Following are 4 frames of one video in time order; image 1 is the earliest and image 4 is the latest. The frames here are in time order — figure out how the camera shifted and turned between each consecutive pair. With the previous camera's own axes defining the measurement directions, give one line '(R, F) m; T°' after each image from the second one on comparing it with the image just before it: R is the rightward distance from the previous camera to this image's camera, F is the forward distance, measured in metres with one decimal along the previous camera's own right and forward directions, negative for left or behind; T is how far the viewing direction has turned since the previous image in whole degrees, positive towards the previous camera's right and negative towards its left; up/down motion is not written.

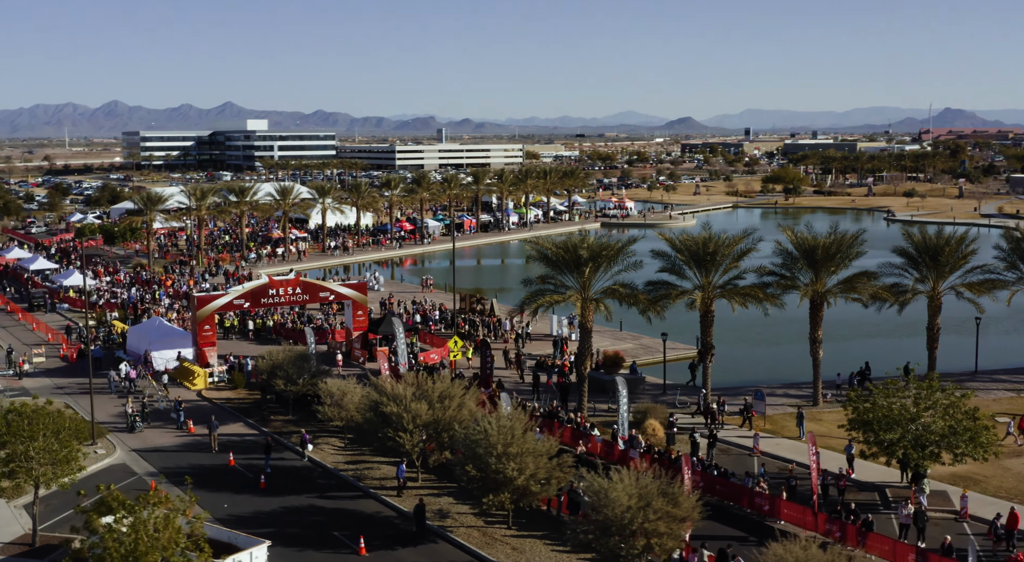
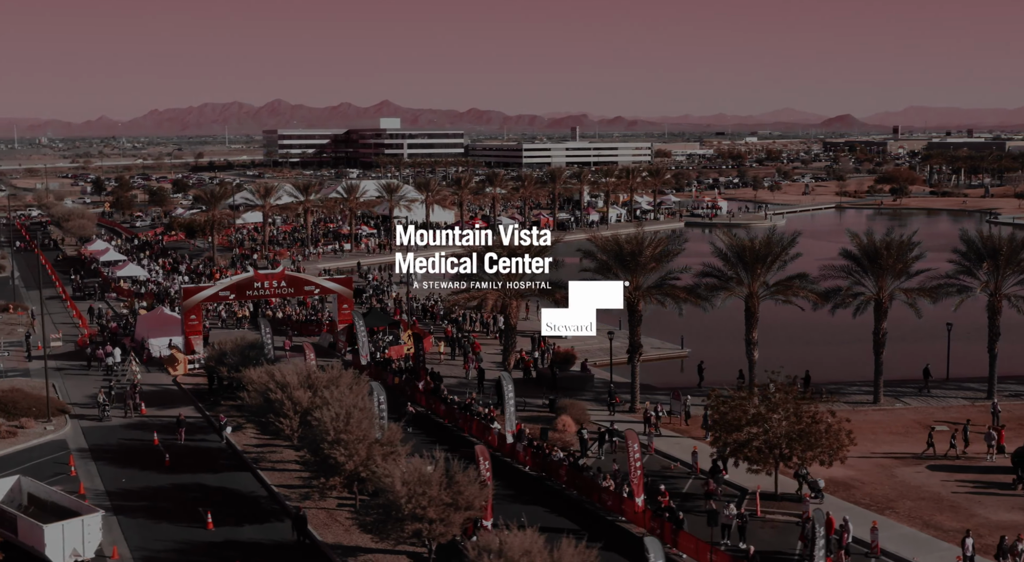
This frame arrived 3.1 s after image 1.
(+6.7, -0.5) m; -7°
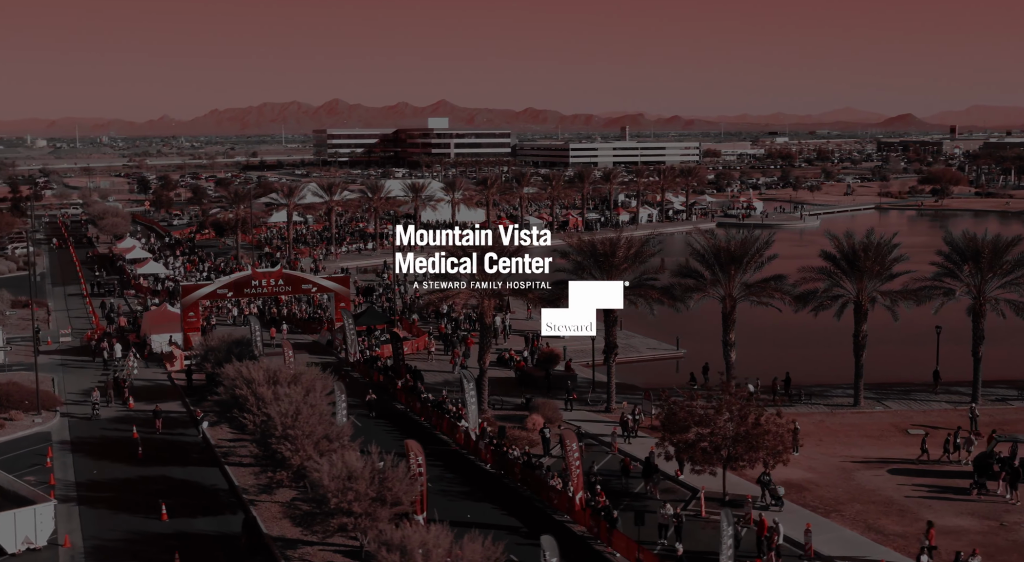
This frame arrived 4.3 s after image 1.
(+2.4, -0.3) m; -3°
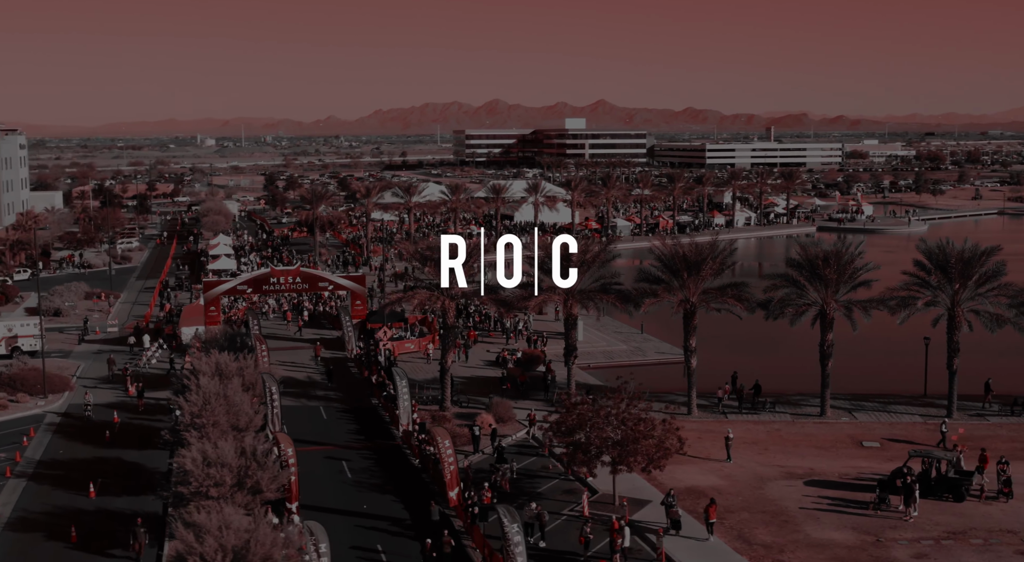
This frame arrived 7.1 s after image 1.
(+6.0, -0.5) m; -7°
